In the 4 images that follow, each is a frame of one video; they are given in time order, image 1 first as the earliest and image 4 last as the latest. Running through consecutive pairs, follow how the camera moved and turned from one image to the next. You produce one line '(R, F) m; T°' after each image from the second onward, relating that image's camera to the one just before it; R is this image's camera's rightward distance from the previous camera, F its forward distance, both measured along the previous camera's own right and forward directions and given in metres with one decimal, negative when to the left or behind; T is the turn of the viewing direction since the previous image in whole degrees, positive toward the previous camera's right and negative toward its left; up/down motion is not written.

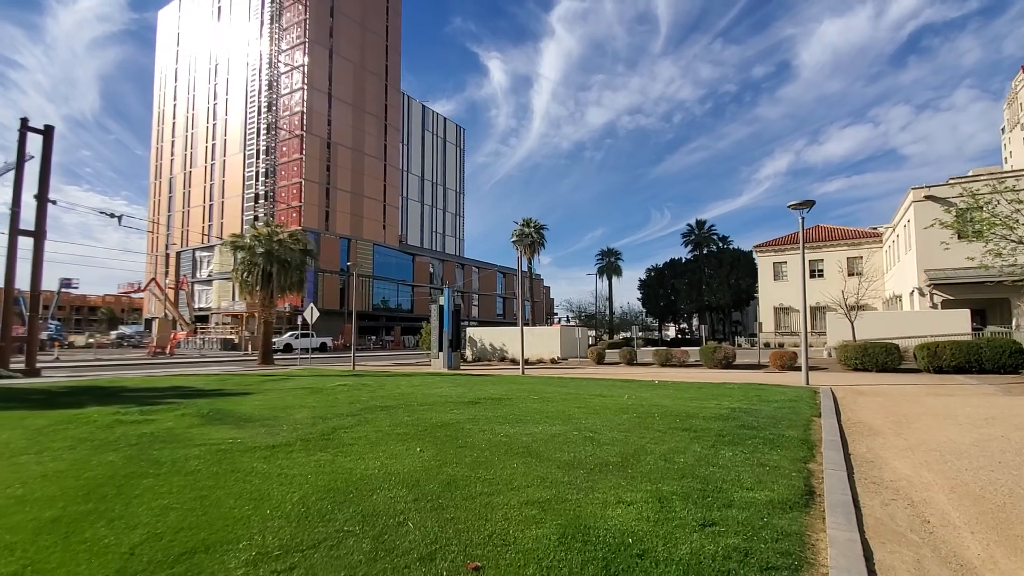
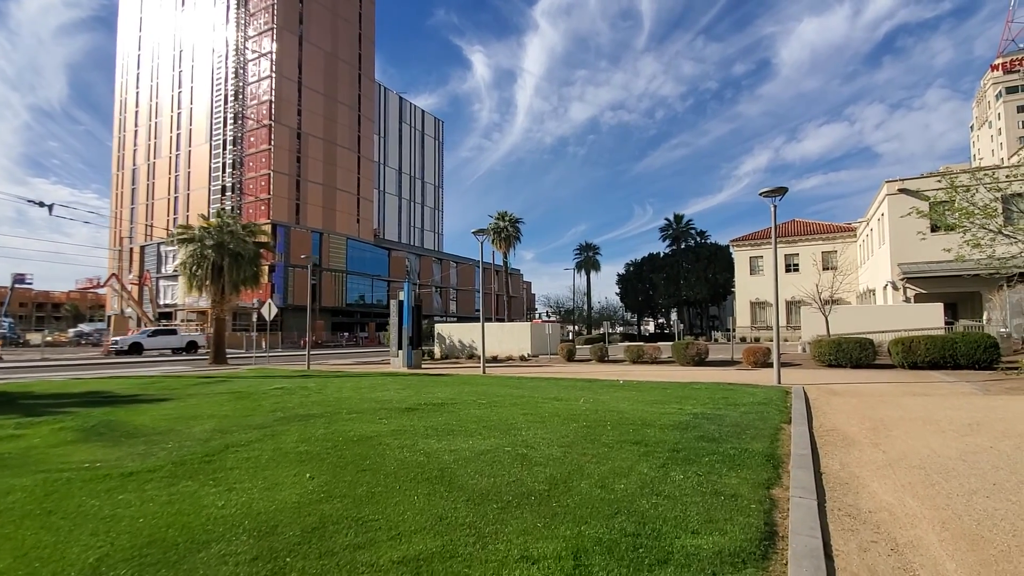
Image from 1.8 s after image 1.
(+0.8, +1.2) m; +2°
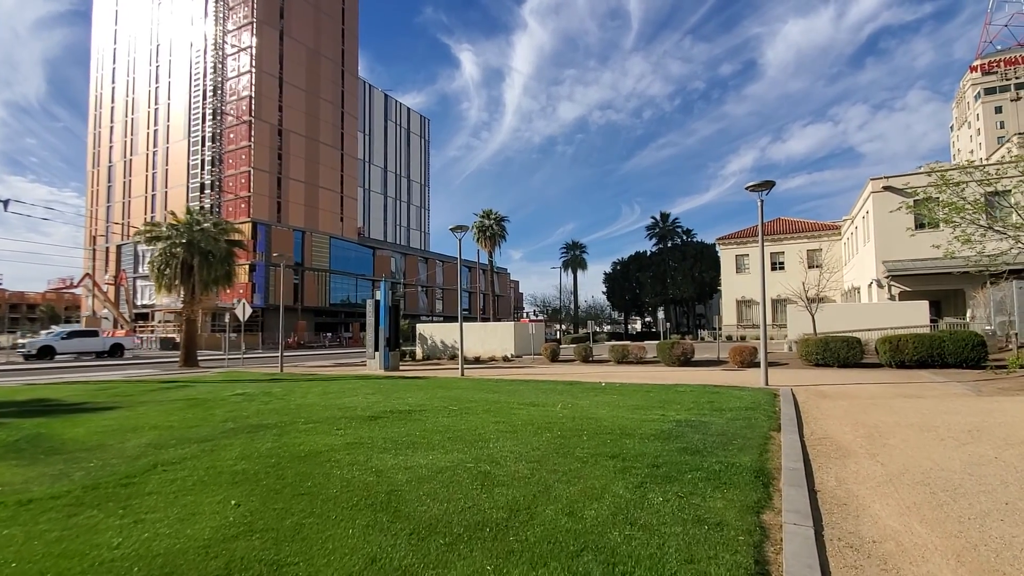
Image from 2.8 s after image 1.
(+0.3, +0.7) m; +1°
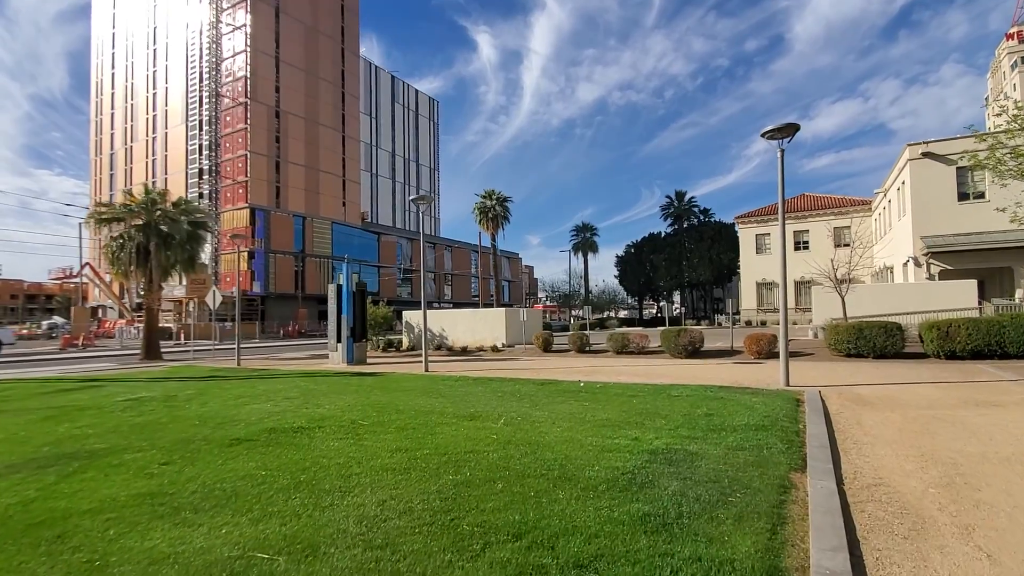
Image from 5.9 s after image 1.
(+1.4, +2.7) m; -2°
